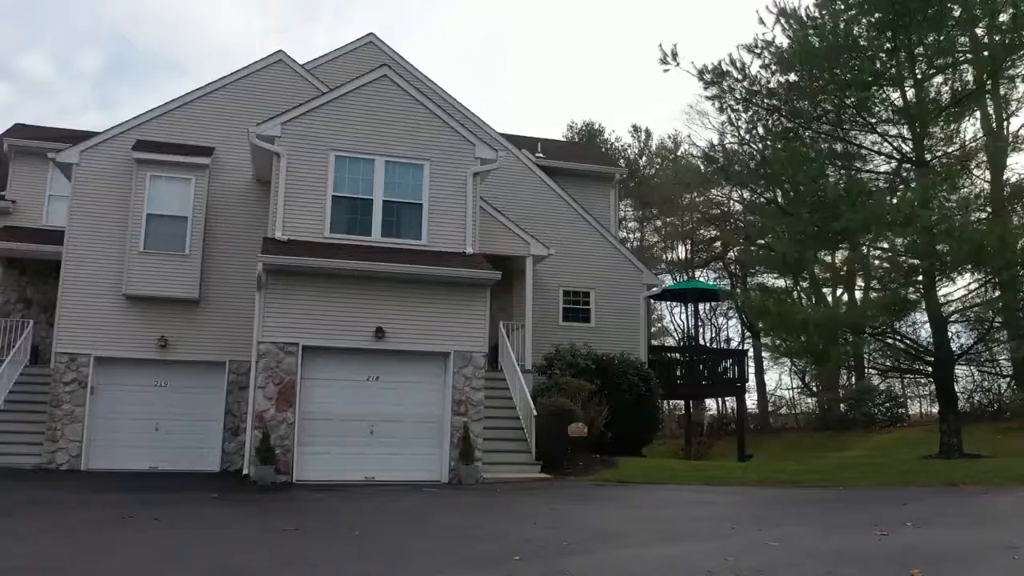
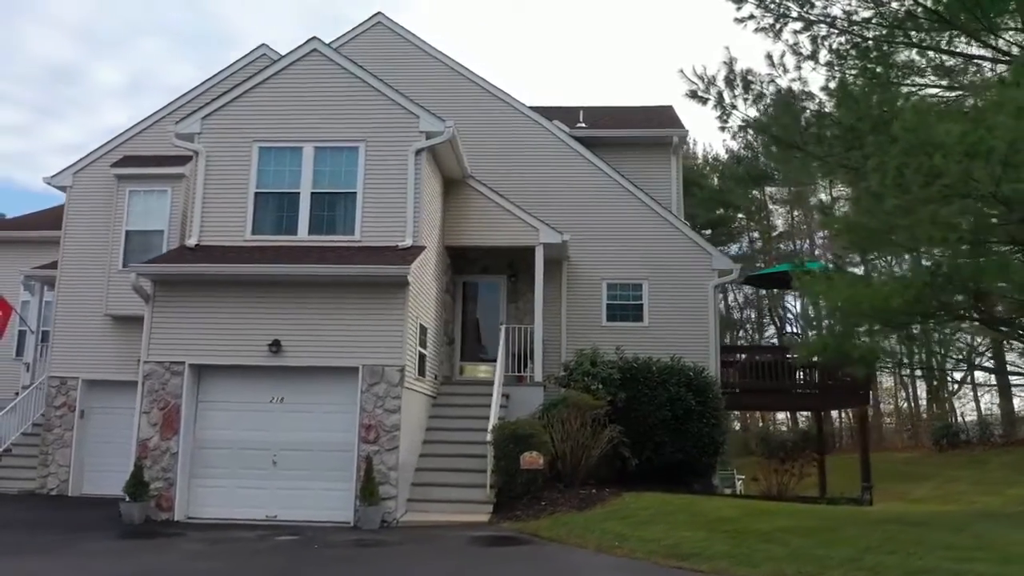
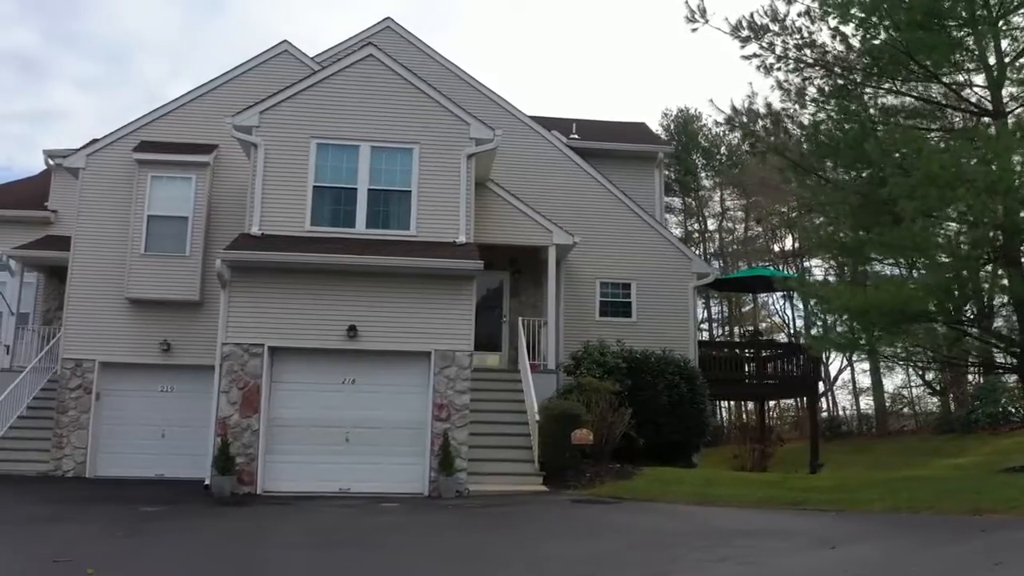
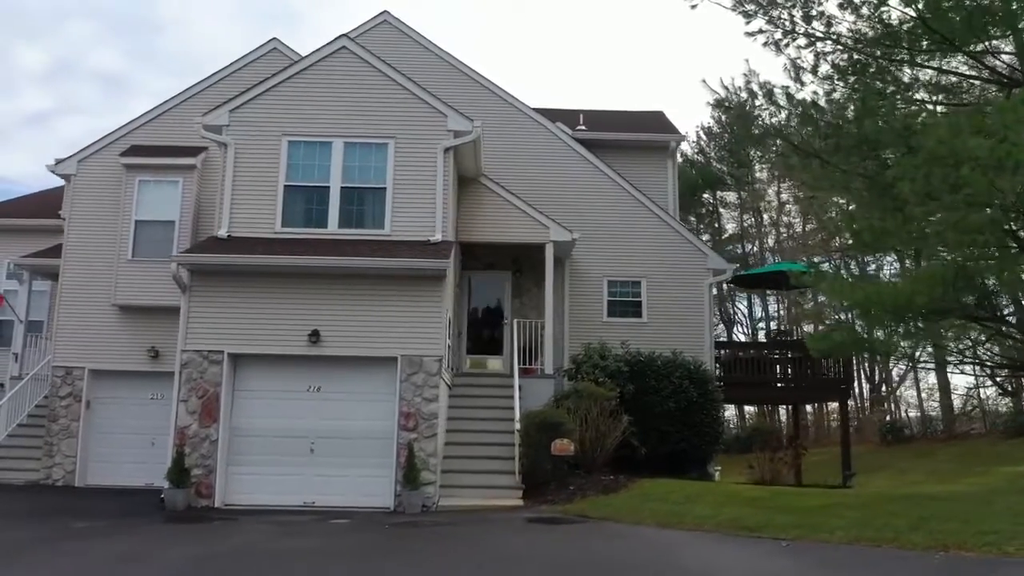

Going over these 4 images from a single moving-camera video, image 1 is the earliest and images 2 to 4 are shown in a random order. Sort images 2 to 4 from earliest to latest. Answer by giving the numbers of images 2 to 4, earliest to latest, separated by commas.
3, 4, 2
